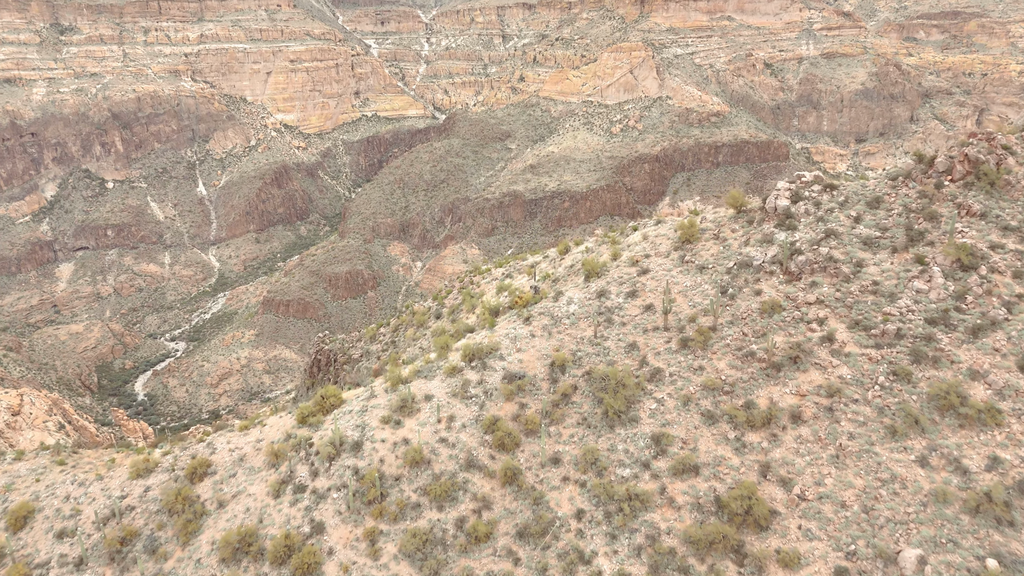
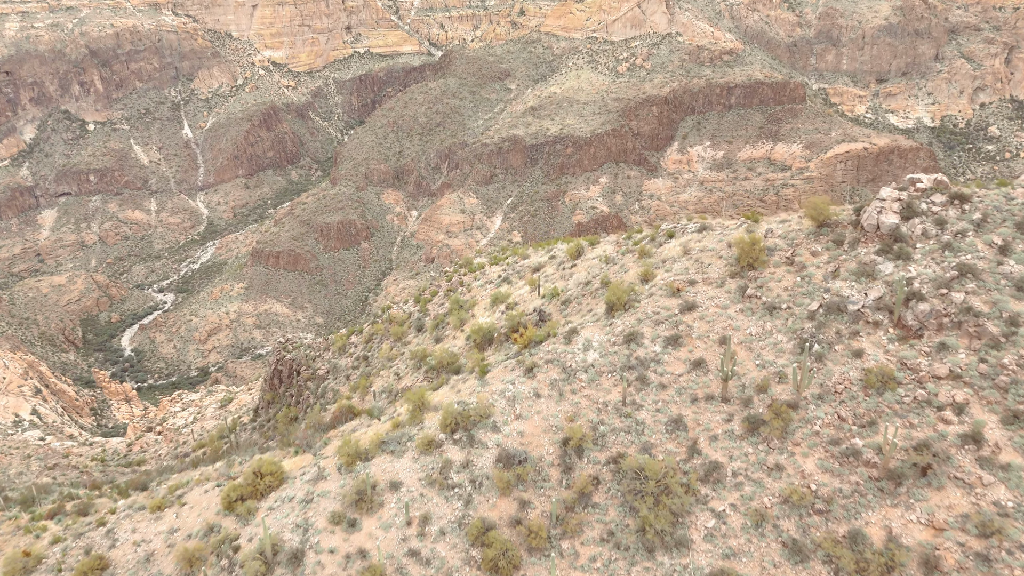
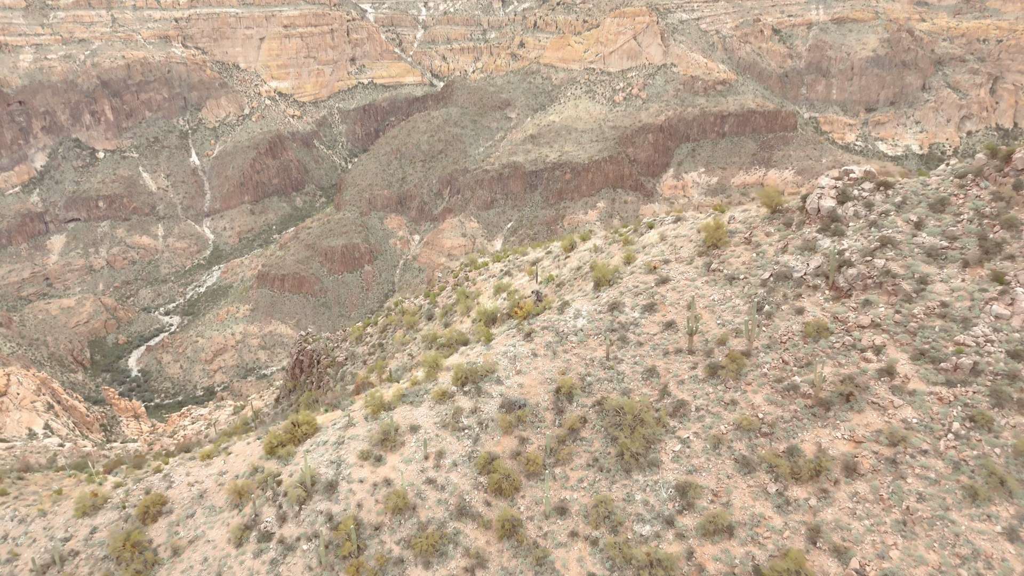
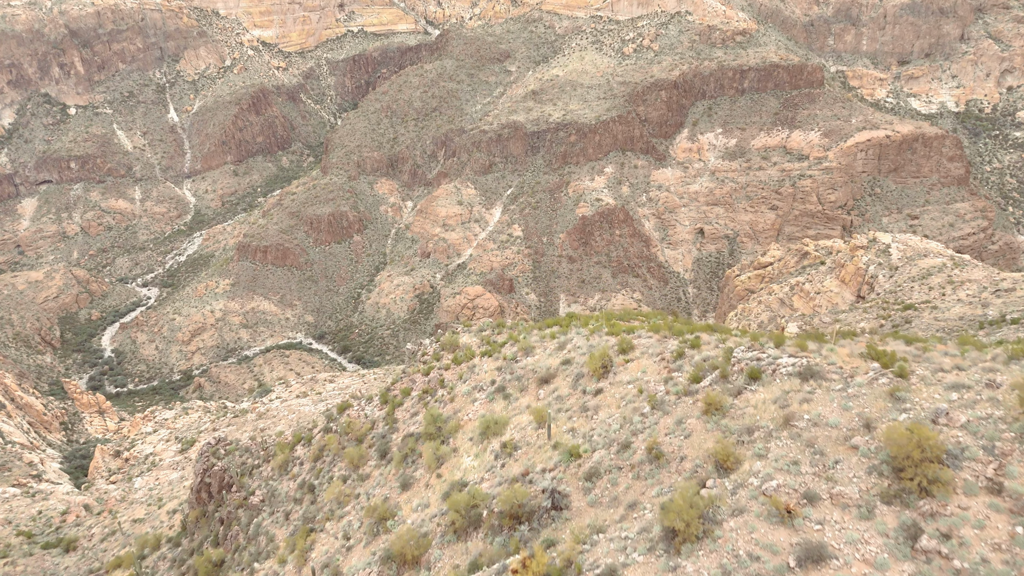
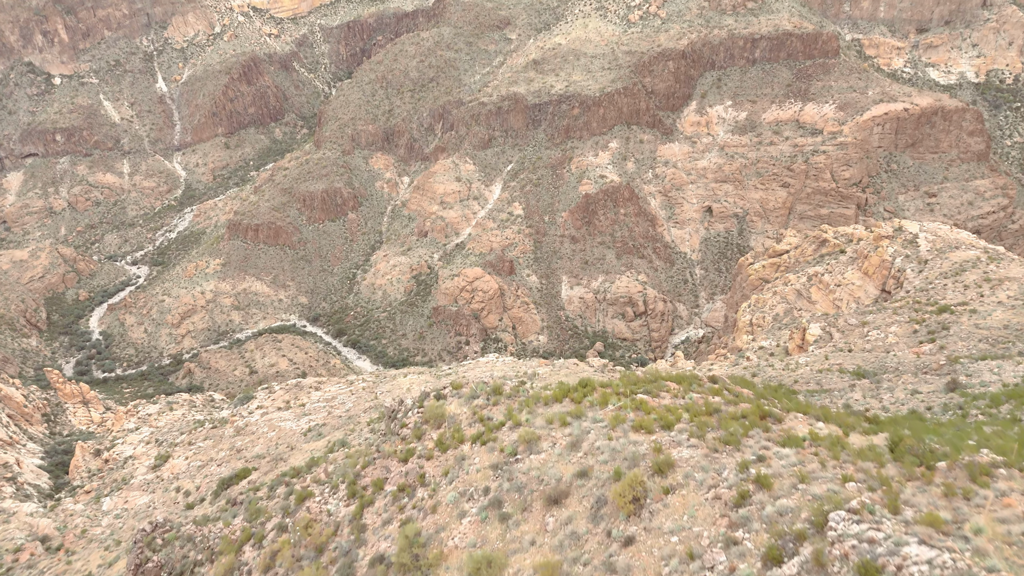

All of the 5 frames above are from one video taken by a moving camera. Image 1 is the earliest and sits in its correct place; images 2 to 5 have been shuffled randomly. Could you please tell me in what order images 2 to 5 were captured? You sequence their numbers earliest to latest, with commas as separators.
3, 2, 4, 5
